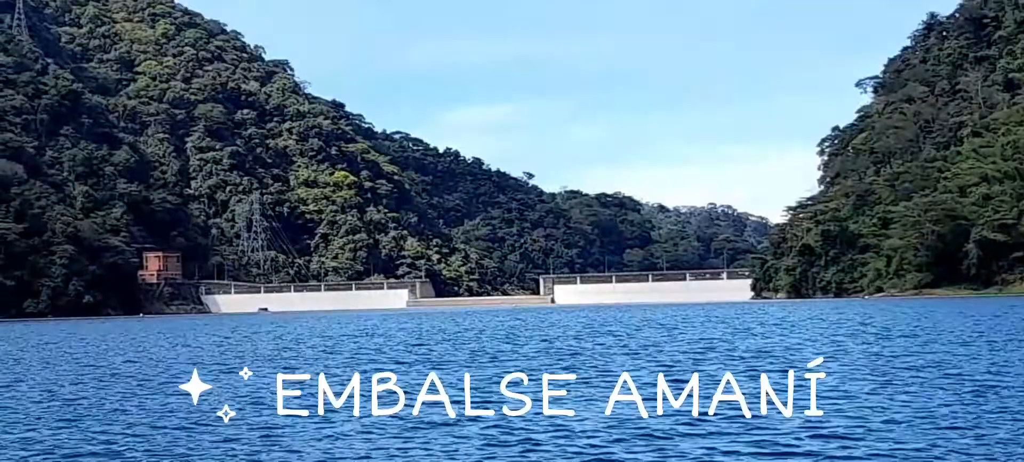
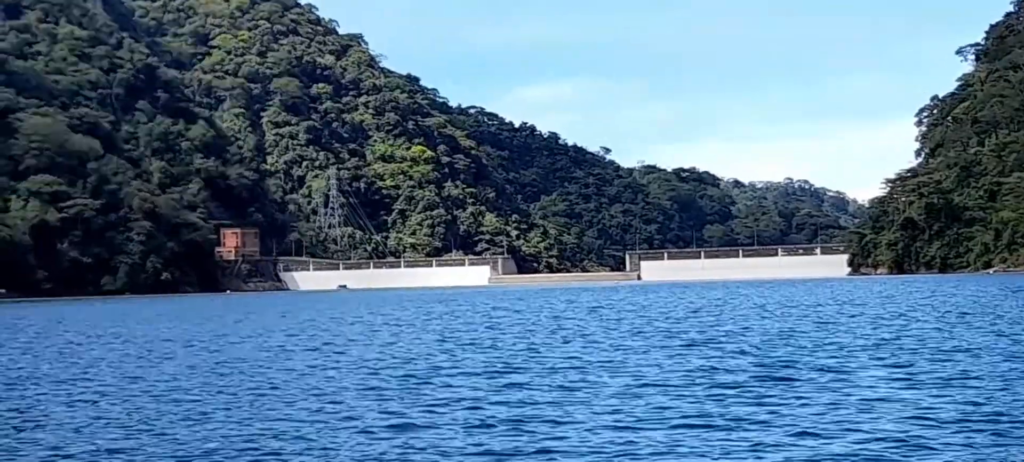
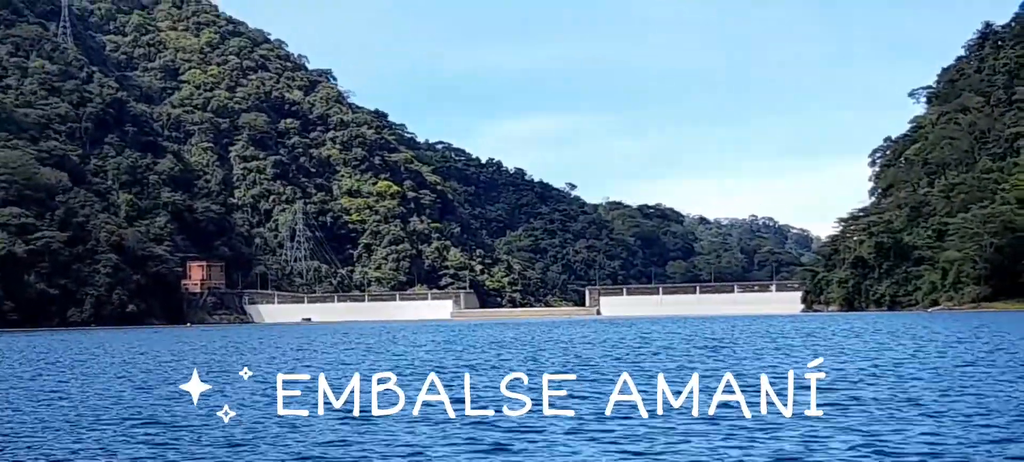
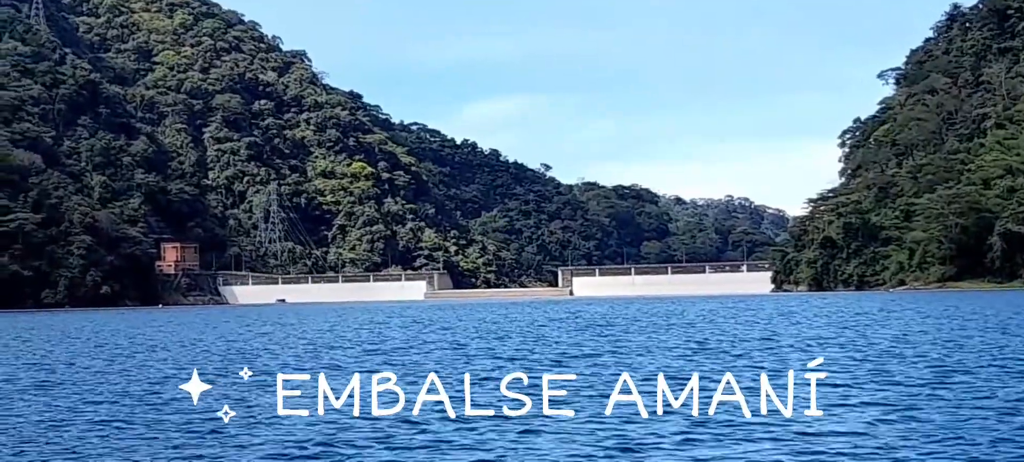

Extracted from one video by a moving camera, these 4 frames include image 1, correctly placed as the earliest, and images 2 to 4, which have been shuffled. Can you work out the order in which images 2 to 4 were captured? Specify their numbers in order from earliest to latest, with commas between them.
4, 3, 2
